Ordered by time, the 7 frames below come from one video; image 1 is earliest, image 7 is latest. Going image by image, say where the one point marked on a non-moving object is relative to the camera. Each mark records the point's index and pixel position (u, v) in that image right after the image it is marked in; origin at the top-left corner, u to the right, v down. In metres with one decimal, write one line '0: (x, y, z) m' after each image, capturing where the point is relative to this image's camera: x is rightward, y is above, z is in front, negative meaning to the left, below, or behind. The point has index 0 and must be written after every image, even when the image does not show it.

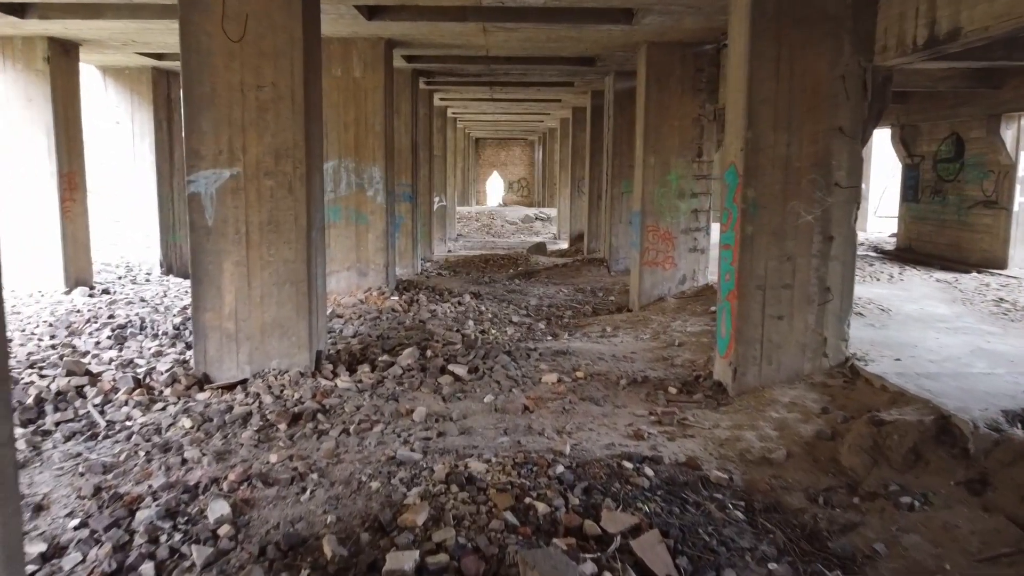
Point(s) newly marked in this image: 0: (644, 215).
0: (+1.9, +1.1, +9.4) m
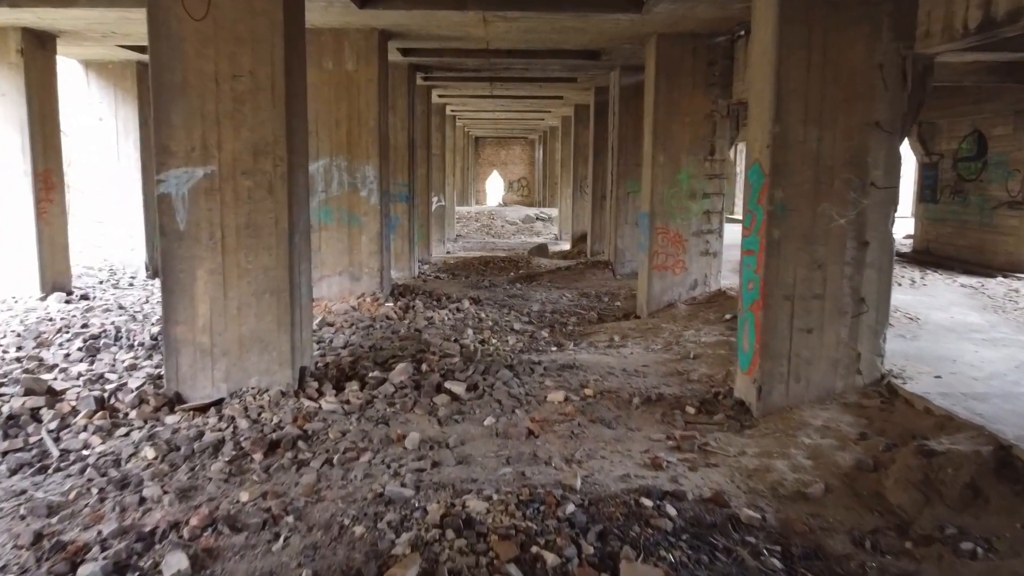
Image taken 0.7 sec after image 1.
0: (+1.9, +1.0, +8.9) m
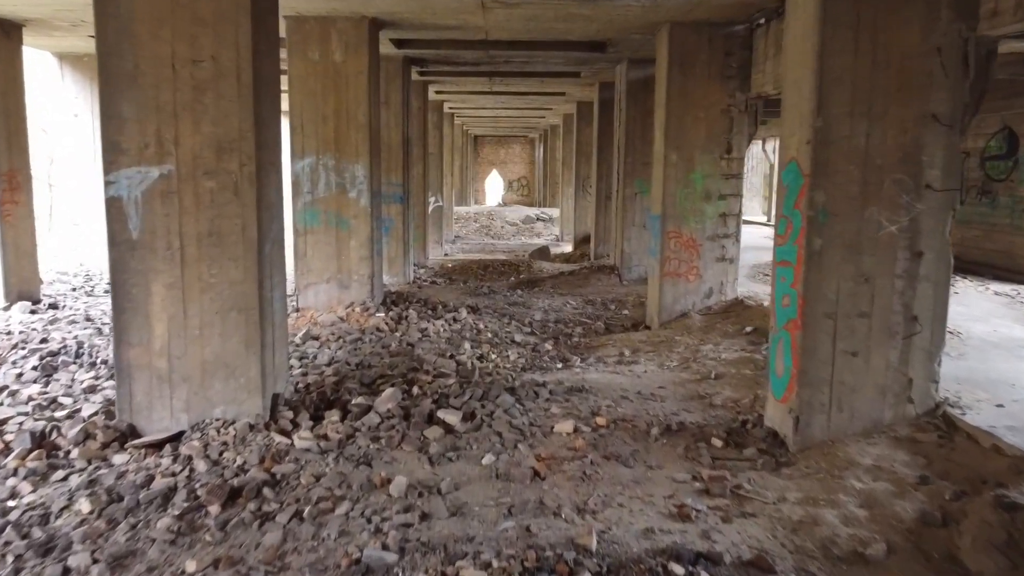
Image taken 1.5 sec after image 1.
0: (+1.9, +0.9, +8.2) m
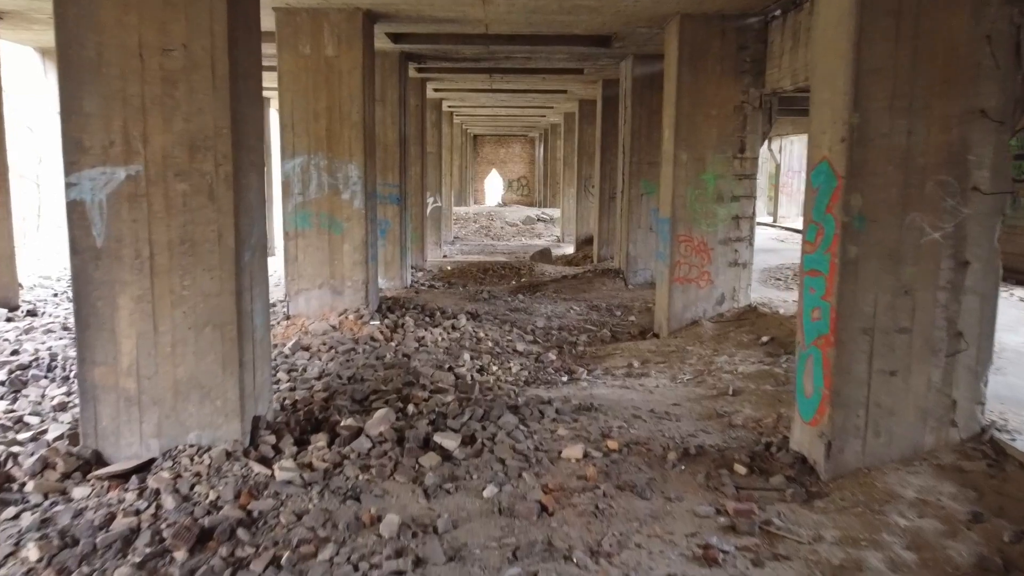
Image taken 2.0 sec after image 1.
0: (+2.0, +0.8, +7.8) m
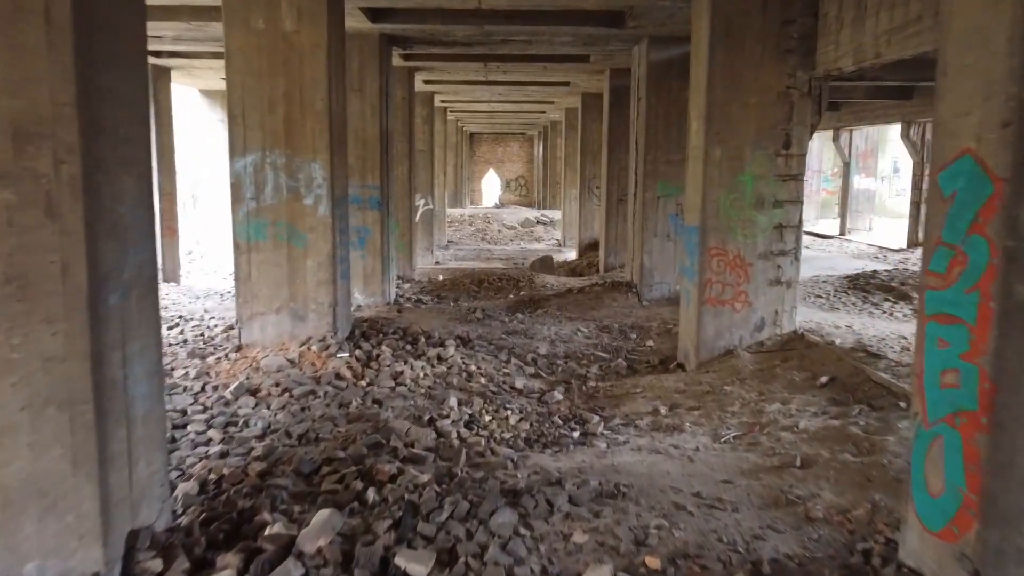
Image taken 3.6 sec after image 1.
0: (+1.9, +0.6, +6.5) m
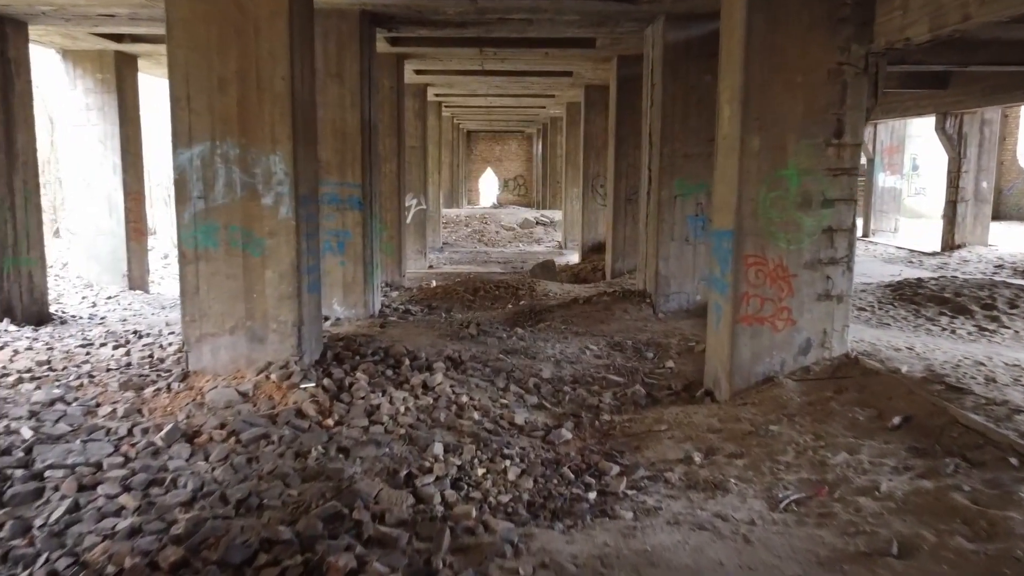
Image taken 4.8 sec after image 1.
0: (+1.9, +0.4, +5.4) m
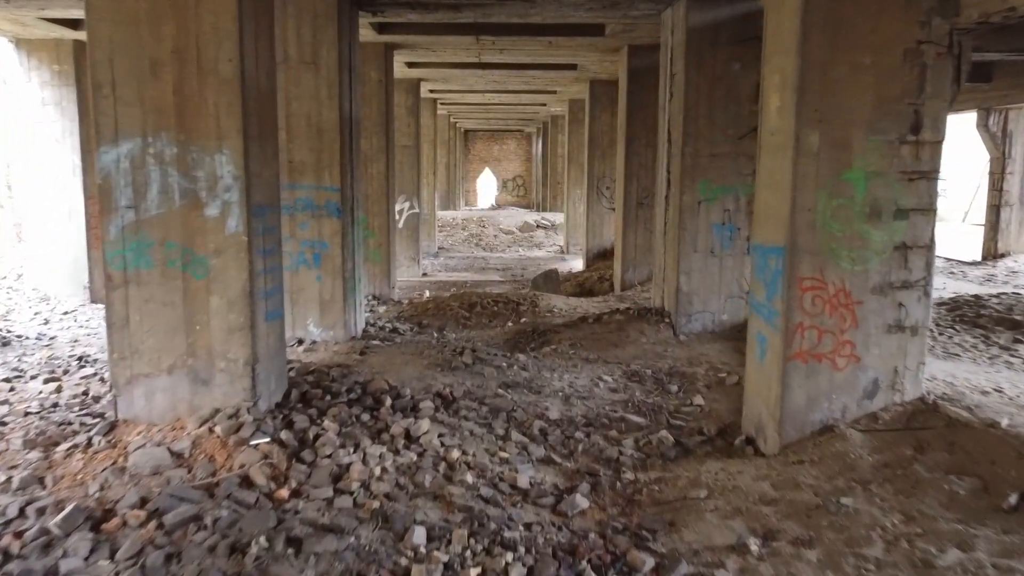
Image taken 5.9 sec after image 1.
0: (+1.9, +0.2, +4.4) m
